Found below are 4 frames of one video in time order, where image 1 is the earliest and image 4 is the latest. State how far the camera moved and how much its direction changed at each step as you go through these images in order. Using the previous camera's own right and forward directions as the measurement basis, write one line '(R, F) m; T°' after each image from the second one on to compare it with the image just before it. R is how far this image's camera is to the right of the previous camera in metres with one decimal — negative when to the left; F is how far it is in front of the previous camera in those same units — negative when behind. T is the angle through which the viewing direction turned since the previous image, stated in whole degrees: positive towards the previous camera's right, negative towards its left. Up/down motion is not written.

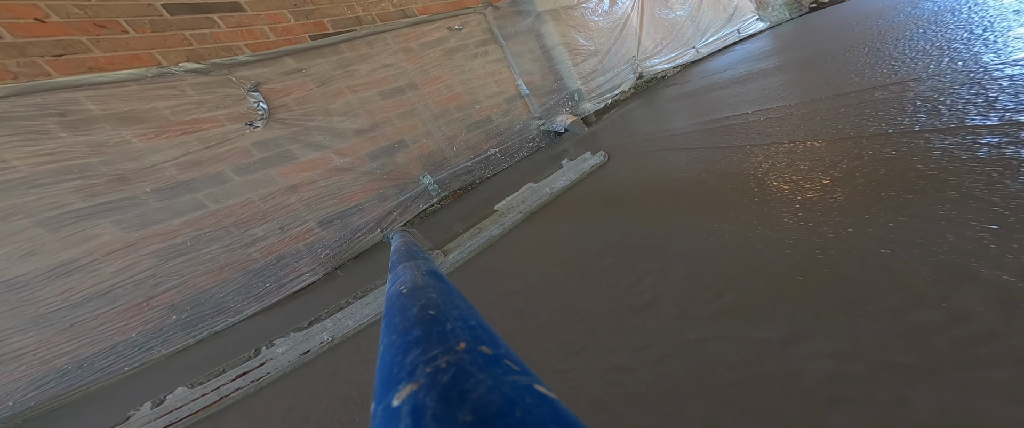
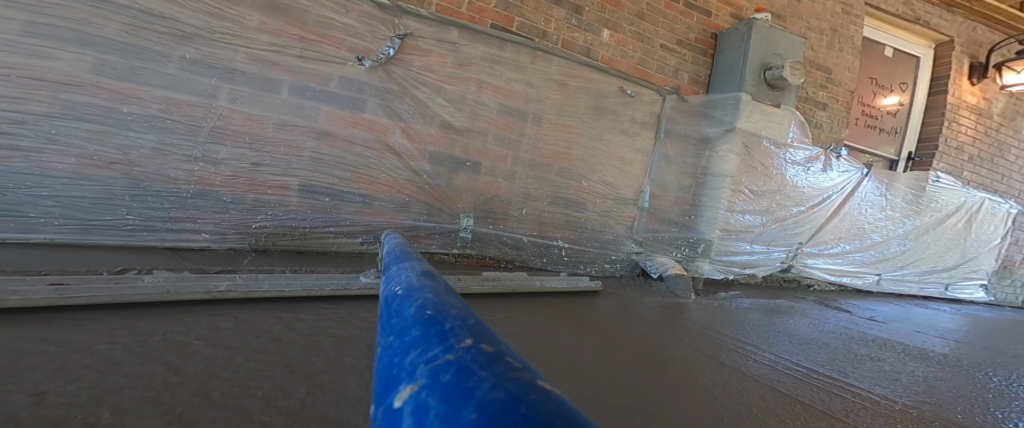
(+0.2, +0.6) m; -16°
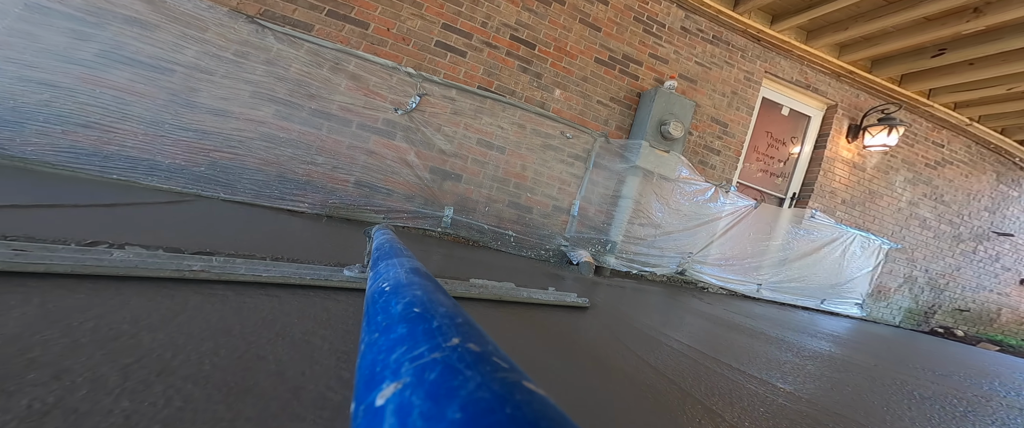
(+0.1, -1.1) m; +3°
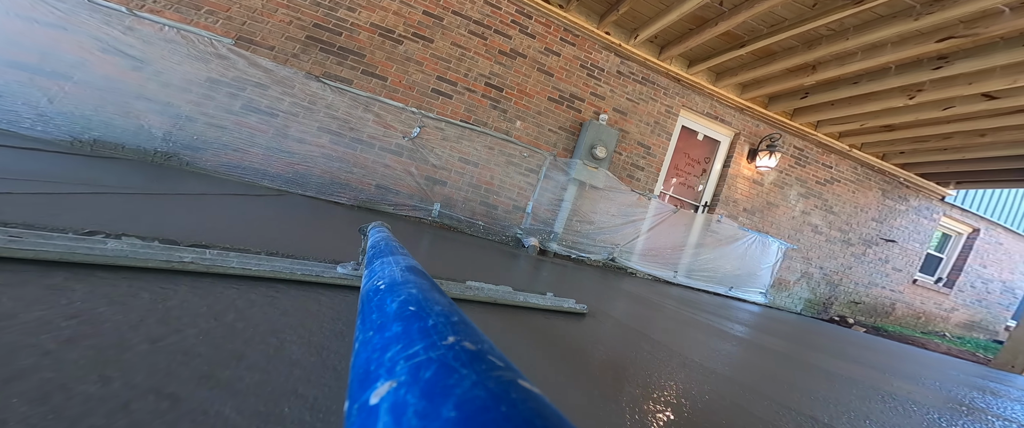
(0.0, -1.3) m; +5°
